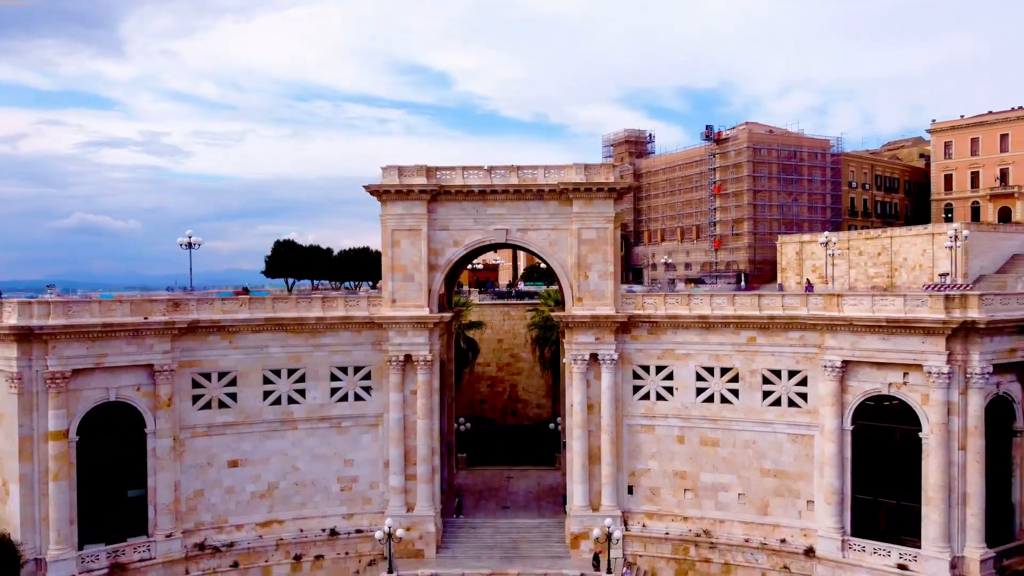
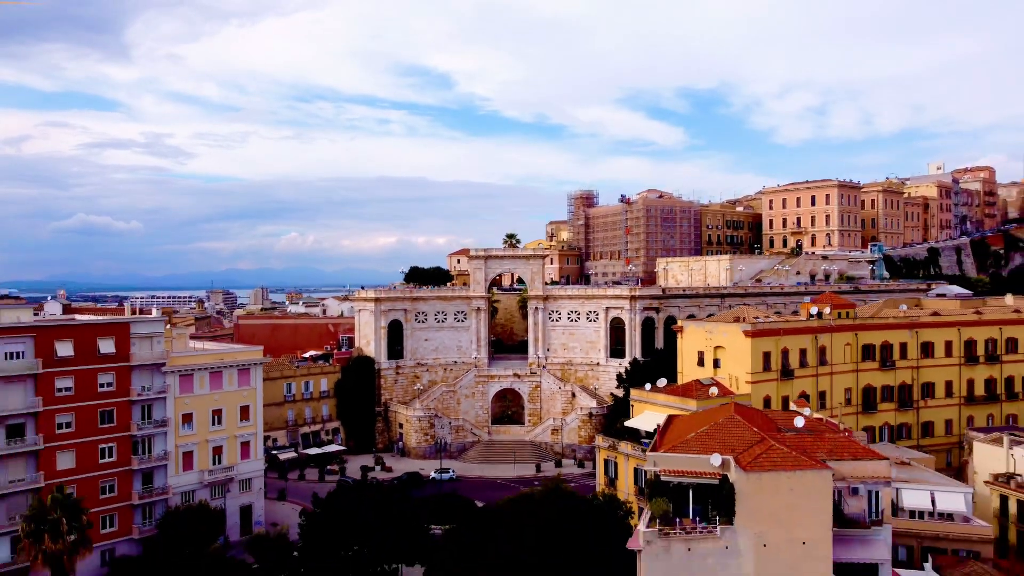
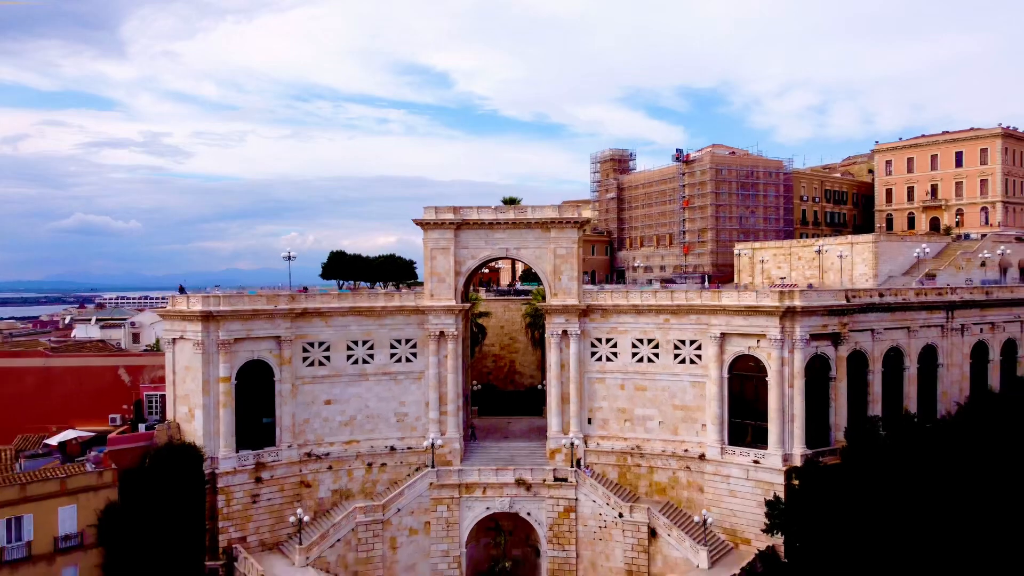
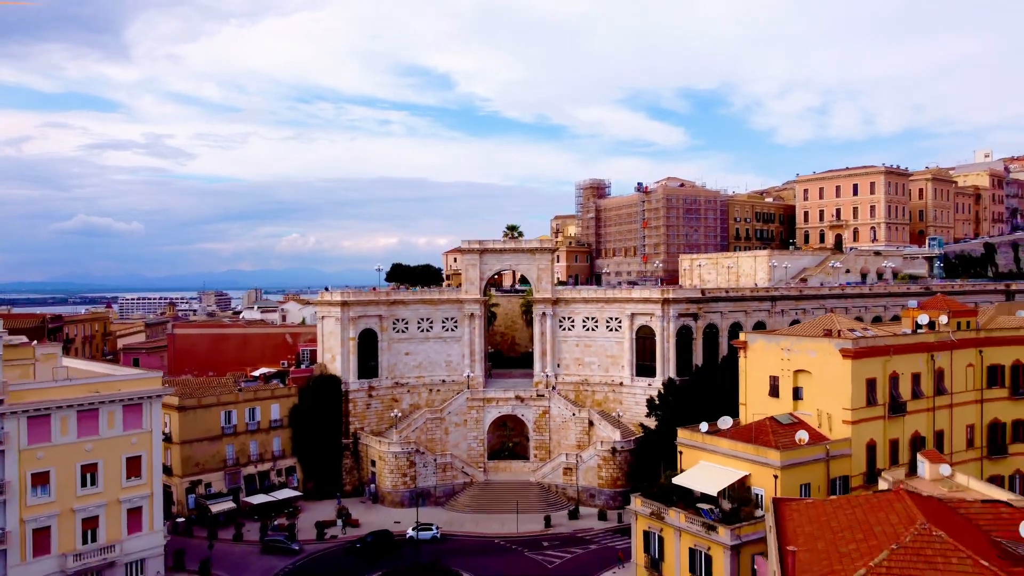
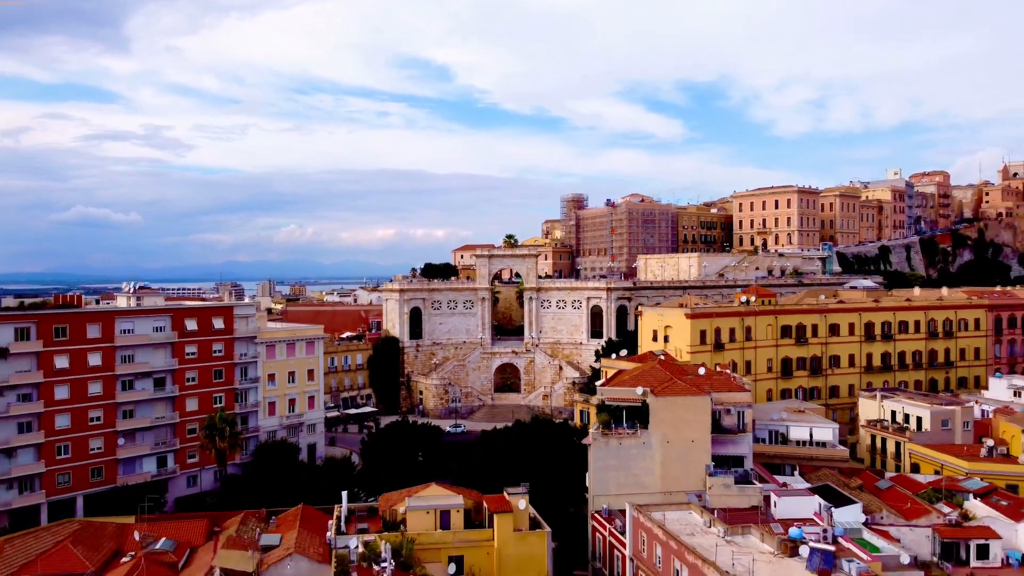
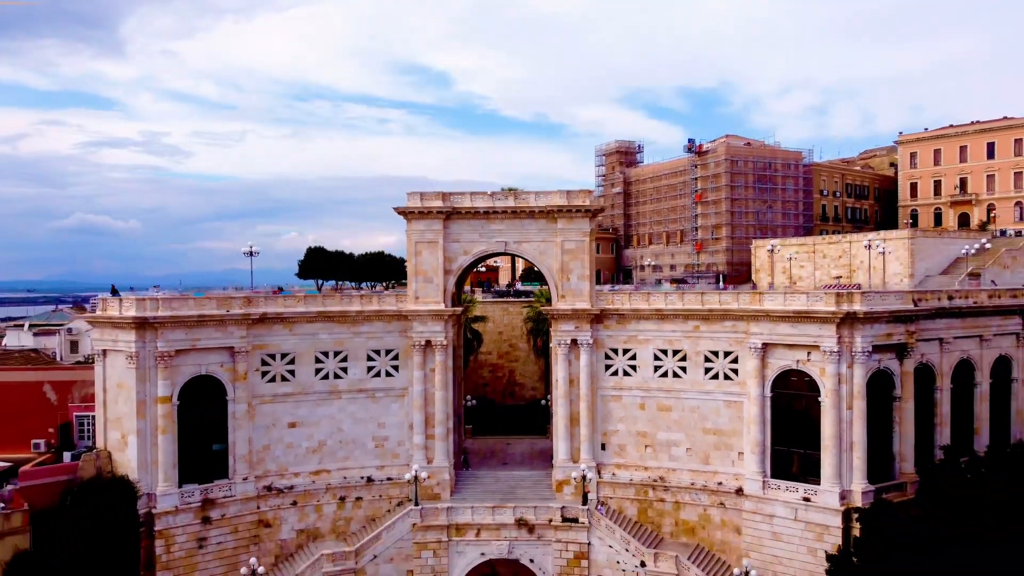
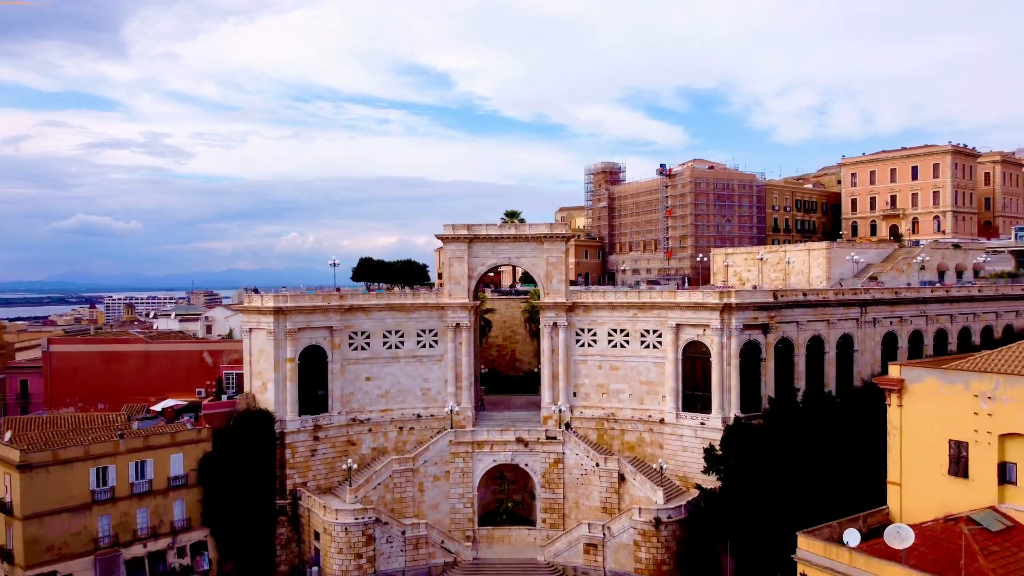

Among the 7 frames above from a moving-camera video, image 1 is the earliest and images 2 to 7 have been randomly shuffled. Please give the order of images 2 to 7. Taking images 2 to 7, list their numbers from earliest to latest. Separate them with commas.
6, 3, 7, 4, 2, 5
